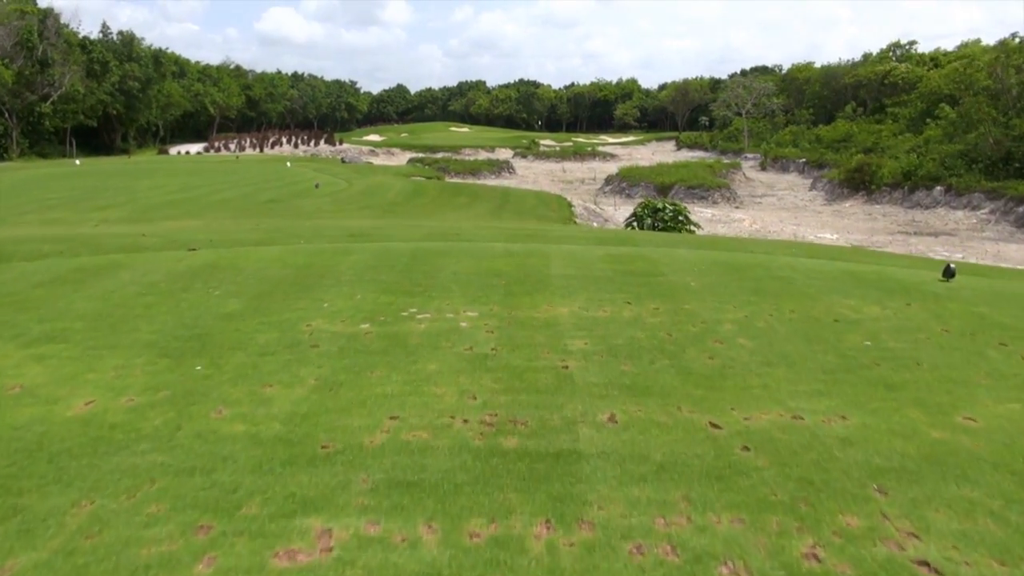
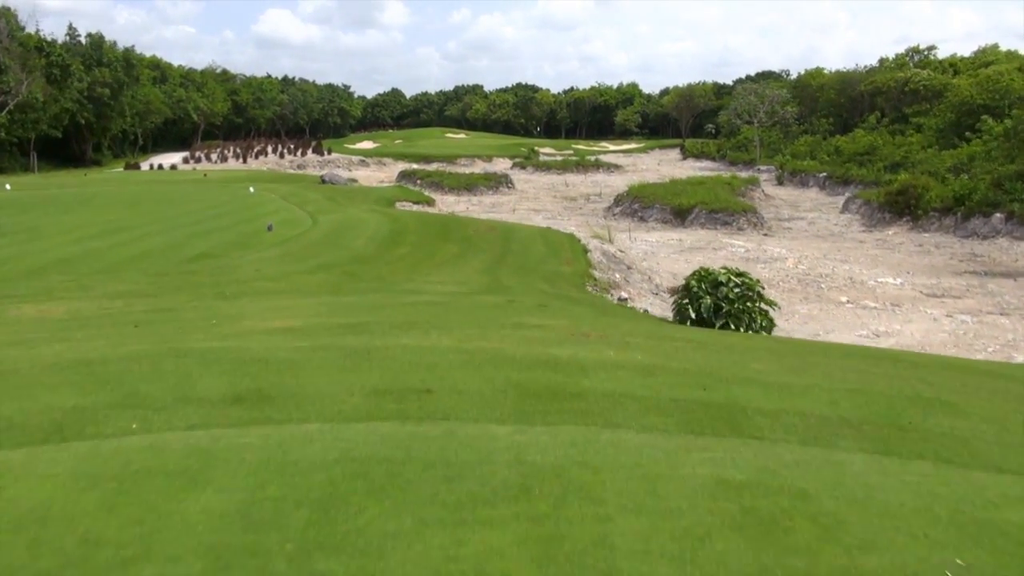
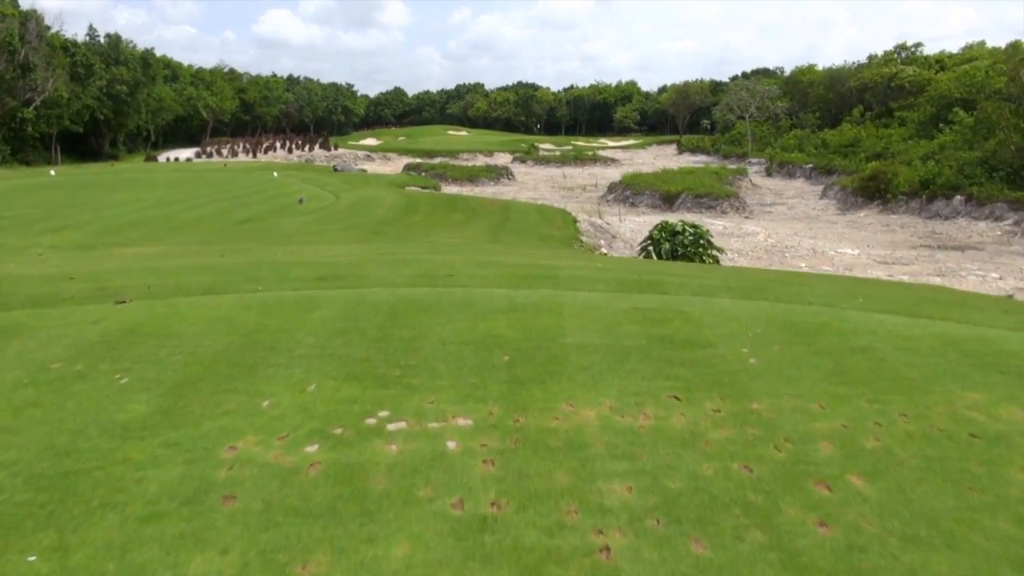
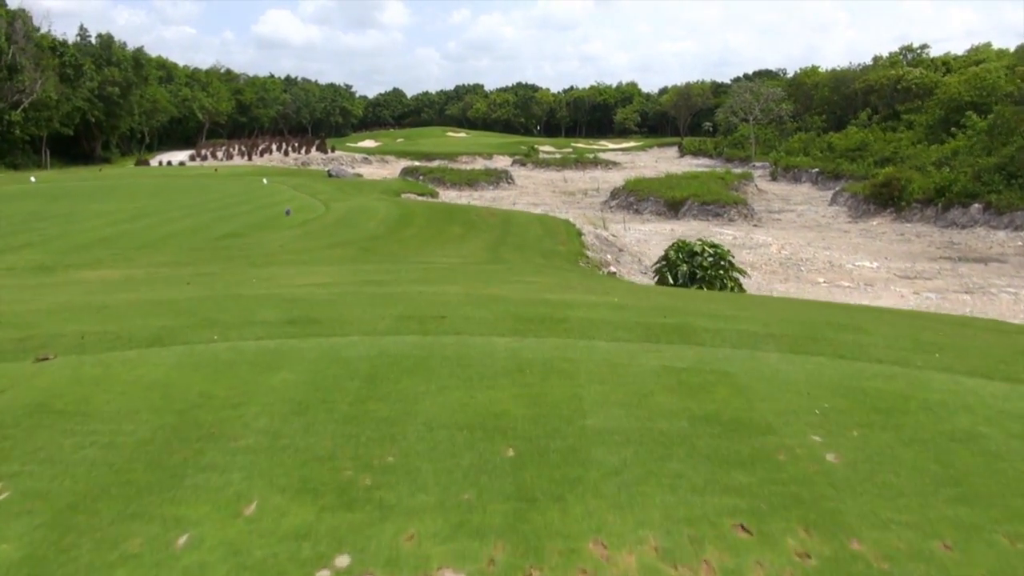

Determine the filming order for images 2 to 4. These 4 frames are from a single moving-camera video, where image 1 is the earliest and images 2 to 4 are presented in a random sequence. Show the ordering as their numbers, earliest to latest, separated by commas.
3, 4, 2
